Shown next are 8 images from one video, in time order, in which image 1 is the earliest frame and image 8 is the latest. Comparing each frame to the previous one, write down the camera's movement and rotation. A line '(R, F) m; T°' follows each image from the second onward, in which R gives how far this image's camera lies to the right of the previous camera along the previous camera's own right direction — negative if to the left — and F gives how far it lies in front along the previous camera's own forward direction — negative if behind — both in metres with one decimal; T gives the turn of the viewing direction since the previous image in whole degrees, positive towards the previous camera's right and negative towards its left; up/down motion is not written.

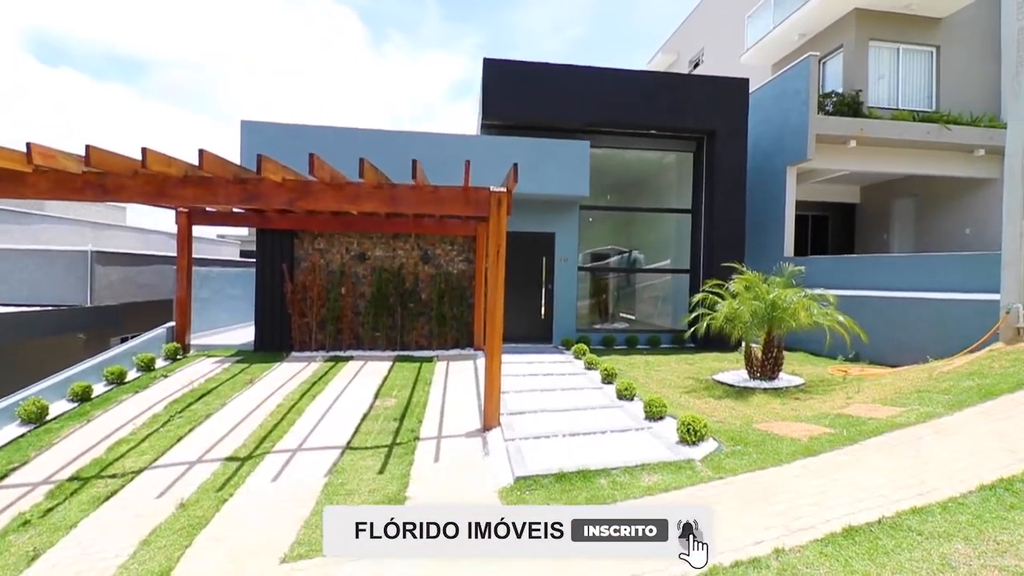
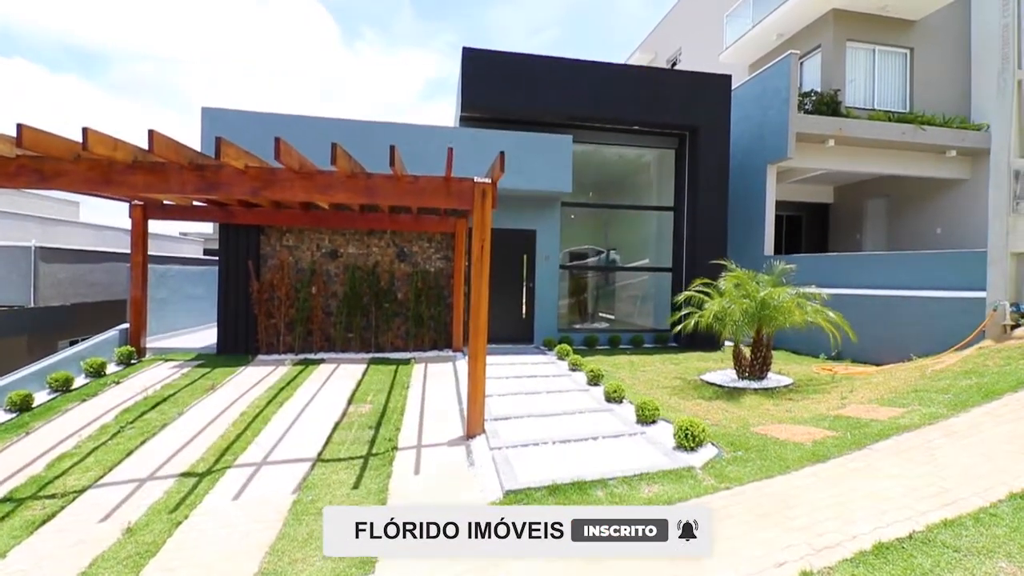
(-0.1, +0.3) m; +3°
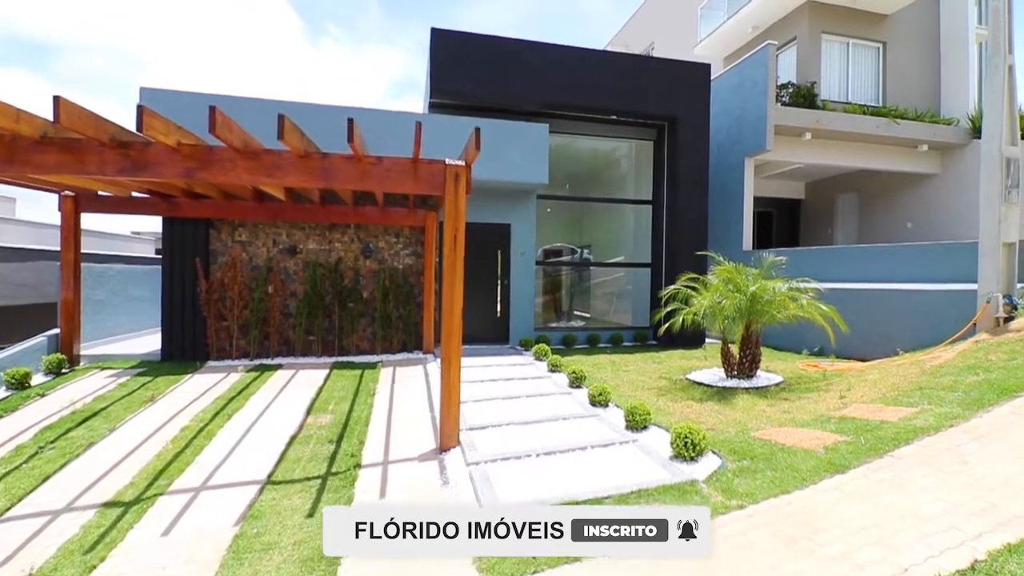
(-0.1, +0.5) m; +3°
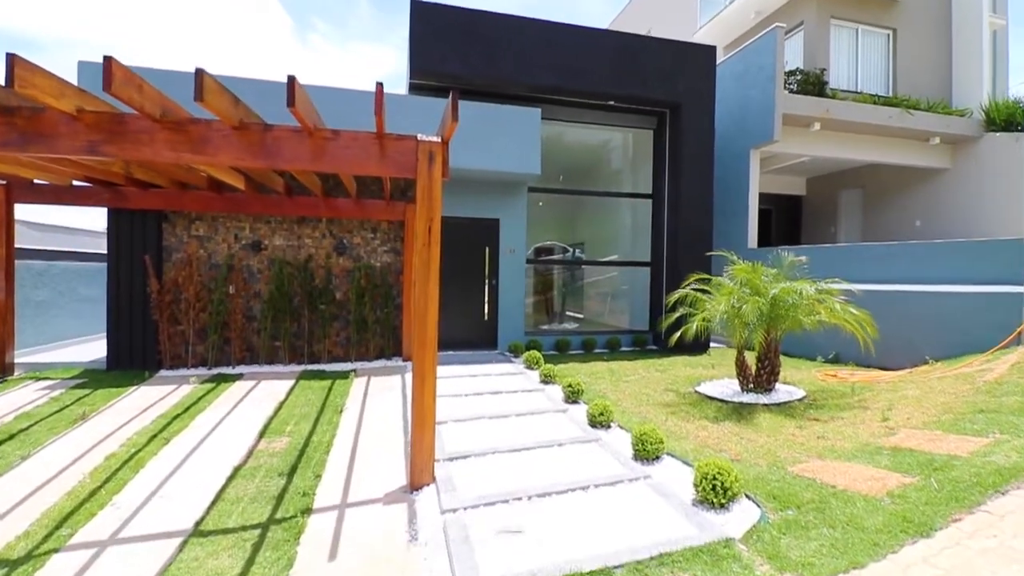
(0.0, +0.8) m; +1°
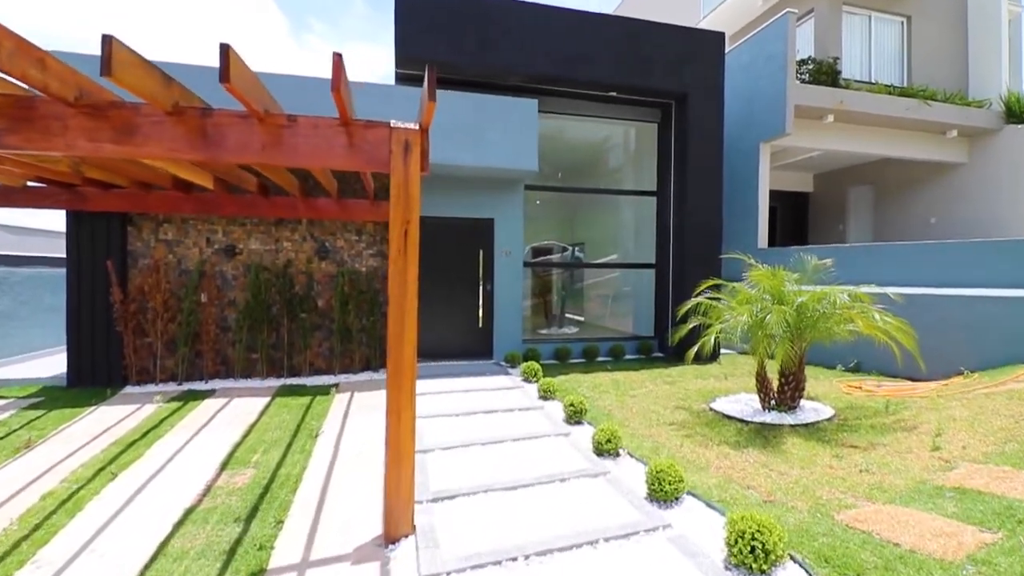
(0.0, +0.6) m; 0°
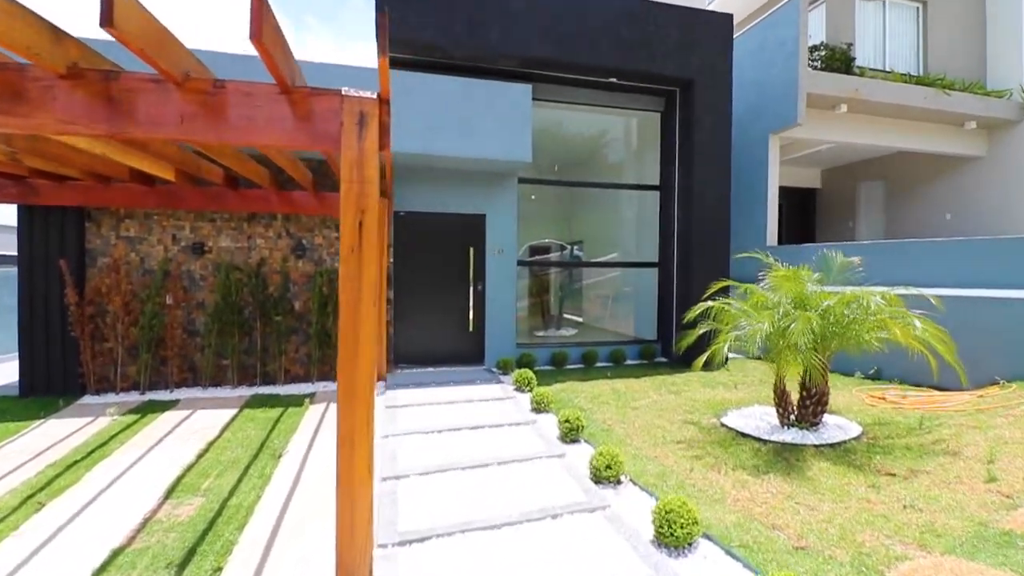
(+0.1, +0.6) m; 0°
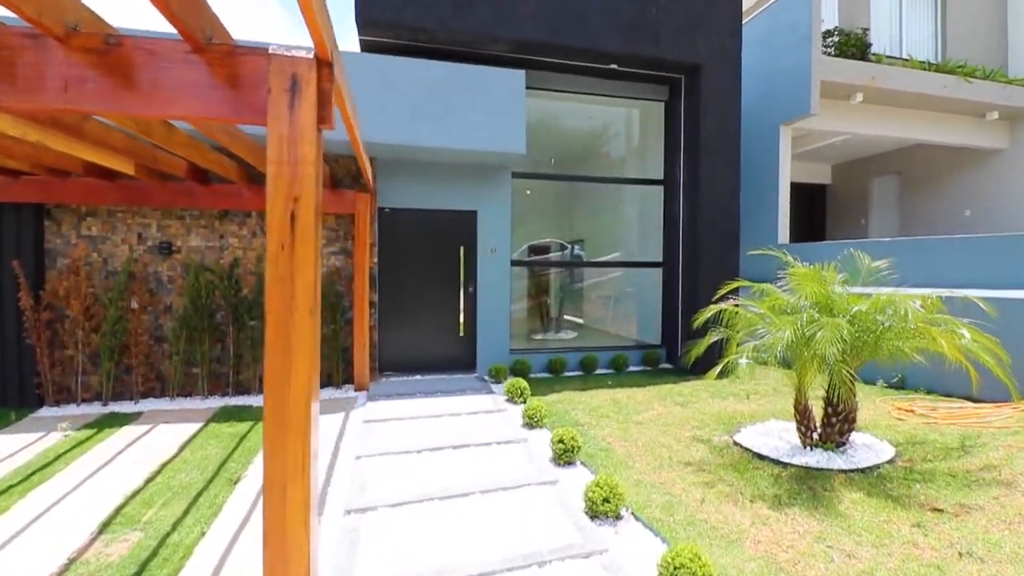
(+0.1, +0.5) m; 0°
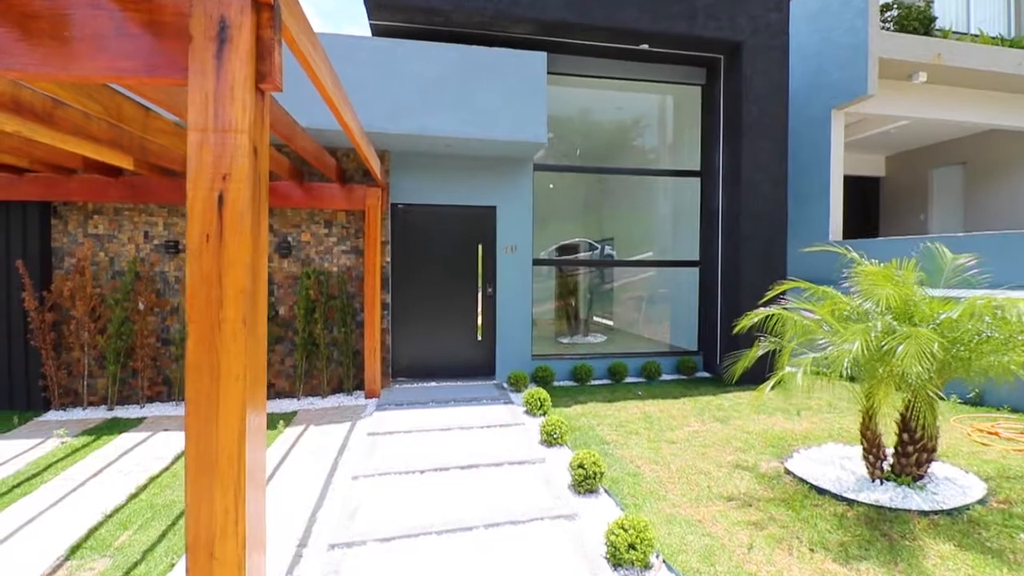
(+0.1, +0.5) m; -4°
